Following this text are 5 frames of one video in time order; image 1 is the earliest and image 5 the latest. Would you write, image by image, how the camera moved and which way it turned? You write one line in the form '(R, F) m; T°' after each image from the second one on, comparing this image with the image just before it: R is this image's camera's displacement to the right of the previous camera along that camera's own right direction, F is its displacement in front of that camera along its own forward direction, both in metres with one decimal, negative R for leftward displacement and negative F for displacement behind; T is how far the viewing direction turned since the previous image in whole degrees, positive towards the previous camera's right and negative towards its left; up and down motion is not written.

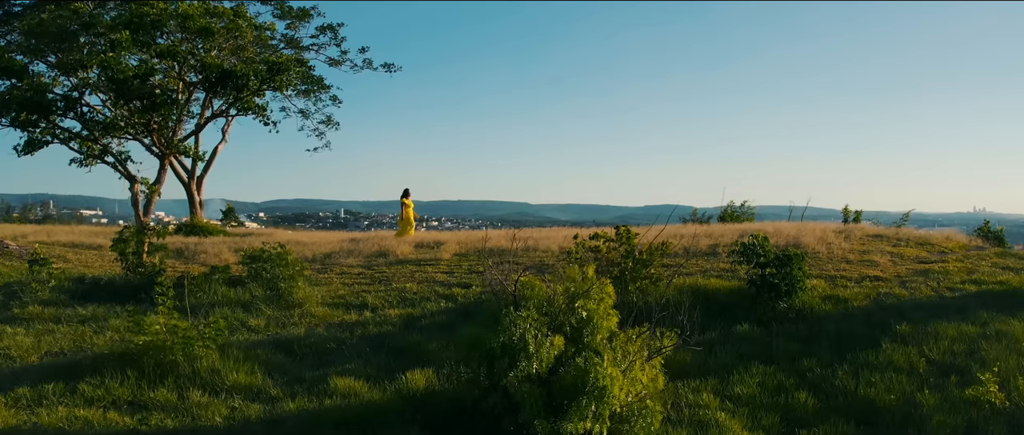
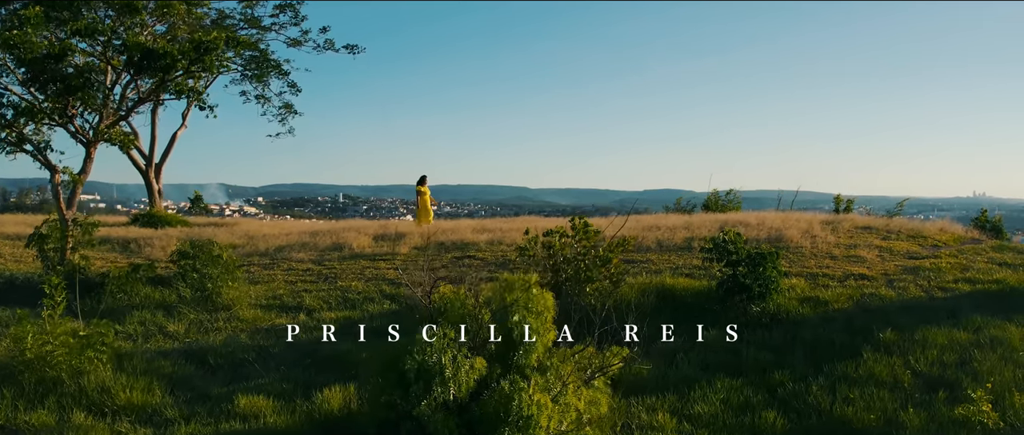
(+0.5, +0.7) m; 0°
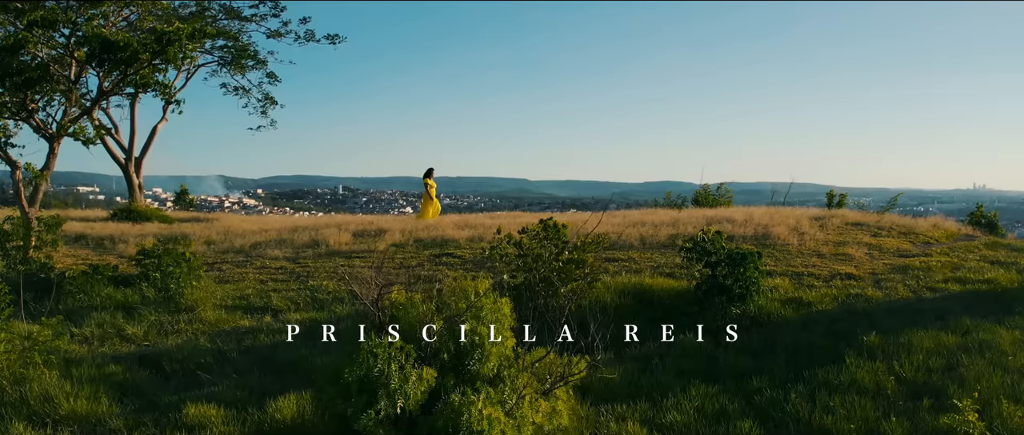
(+0.3, +0.3) m; 0°
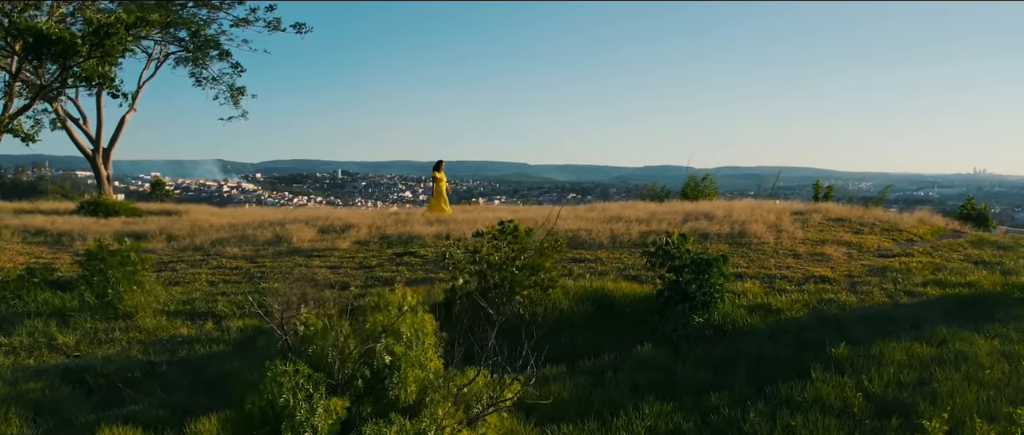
(+0.4, +0.4) m; 0°
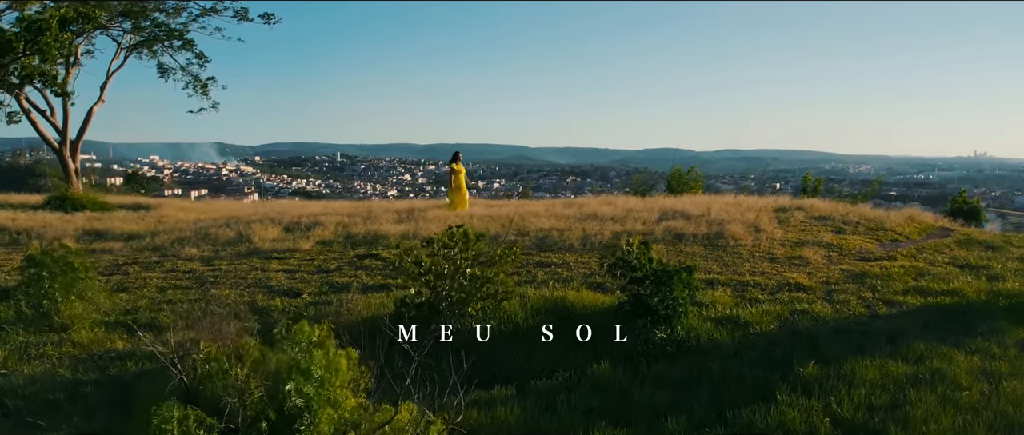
(+0.4, +0.4) m; 0°
